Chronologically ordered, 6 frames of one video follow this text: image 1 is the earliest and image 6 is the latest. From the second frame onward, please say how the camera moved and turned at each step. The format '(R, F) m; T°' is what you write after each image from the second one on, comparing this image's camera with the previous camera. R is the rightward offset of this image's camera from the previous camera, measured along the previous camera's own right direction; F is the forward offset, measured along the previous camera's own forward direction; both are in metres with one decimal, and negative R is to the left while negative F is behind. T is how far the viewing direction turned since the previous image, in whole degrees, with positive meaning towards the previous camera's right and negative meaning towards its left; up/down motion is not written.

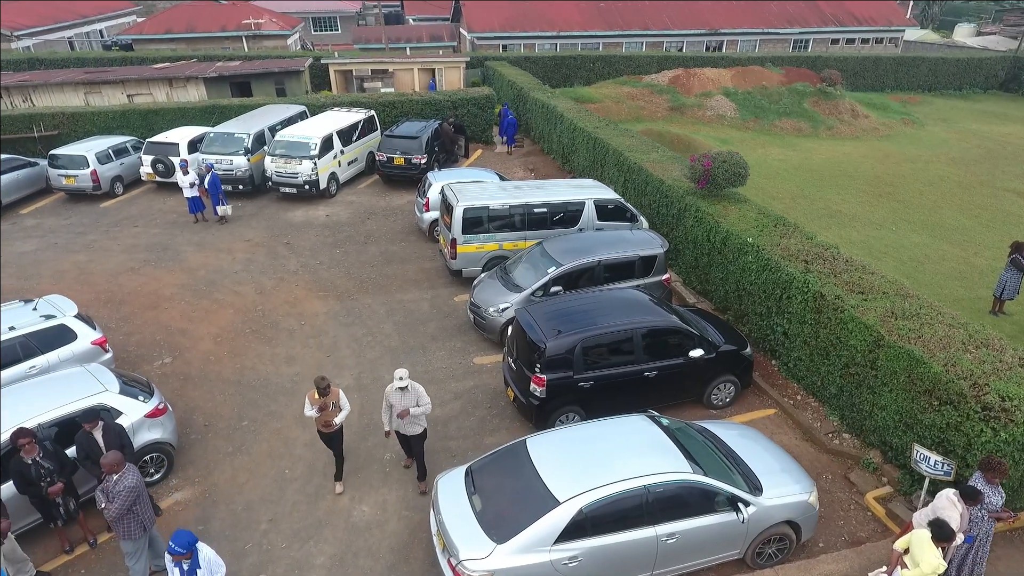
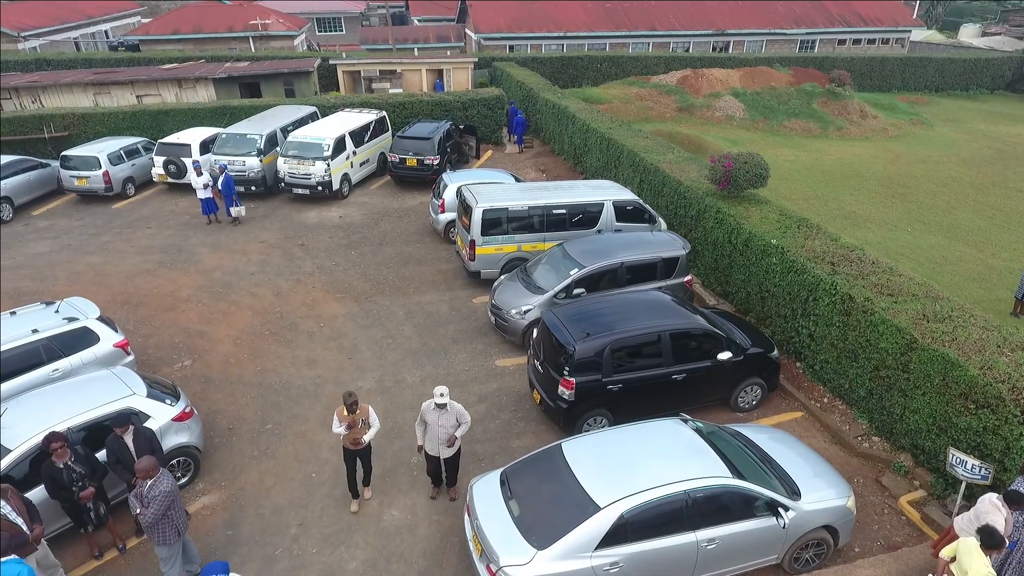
(-0.4, +0.1) m; 0°
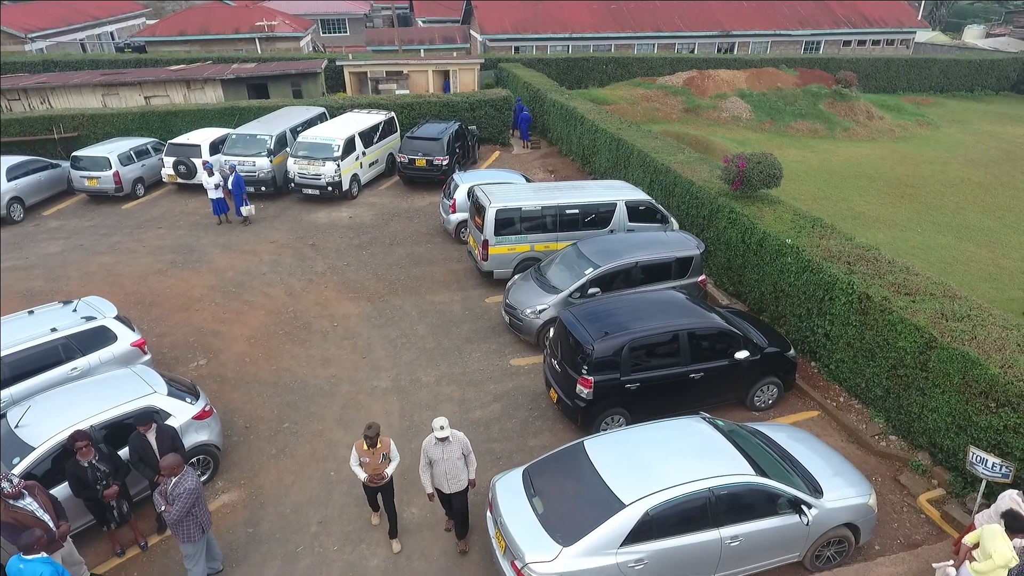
(-0.2, 0.0) m; 0°
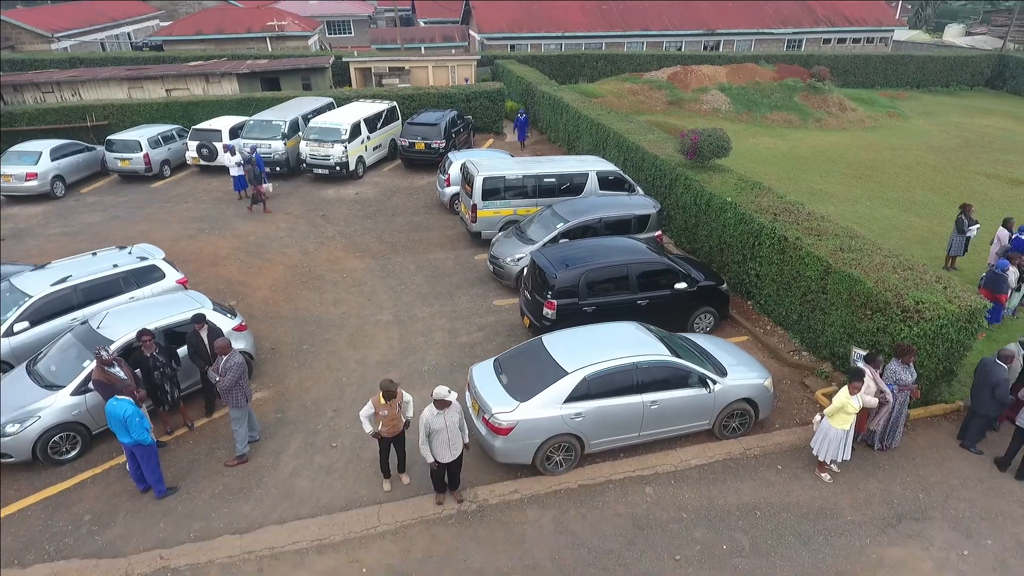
(+0.4, -1.7) m; 0°
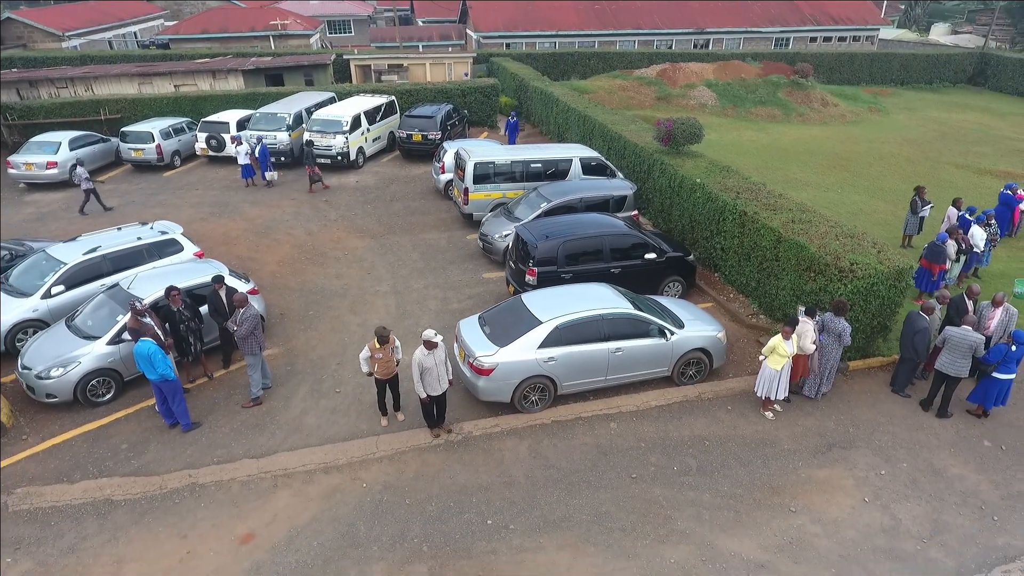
(+0.3, -1.1) m; 0°
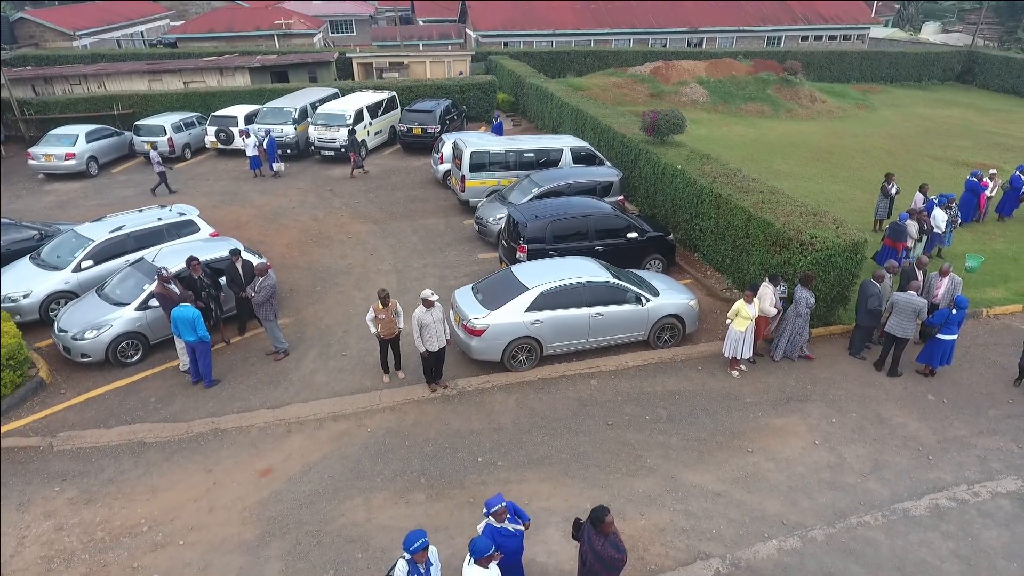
(+0.2, -0.9) m; 0°
